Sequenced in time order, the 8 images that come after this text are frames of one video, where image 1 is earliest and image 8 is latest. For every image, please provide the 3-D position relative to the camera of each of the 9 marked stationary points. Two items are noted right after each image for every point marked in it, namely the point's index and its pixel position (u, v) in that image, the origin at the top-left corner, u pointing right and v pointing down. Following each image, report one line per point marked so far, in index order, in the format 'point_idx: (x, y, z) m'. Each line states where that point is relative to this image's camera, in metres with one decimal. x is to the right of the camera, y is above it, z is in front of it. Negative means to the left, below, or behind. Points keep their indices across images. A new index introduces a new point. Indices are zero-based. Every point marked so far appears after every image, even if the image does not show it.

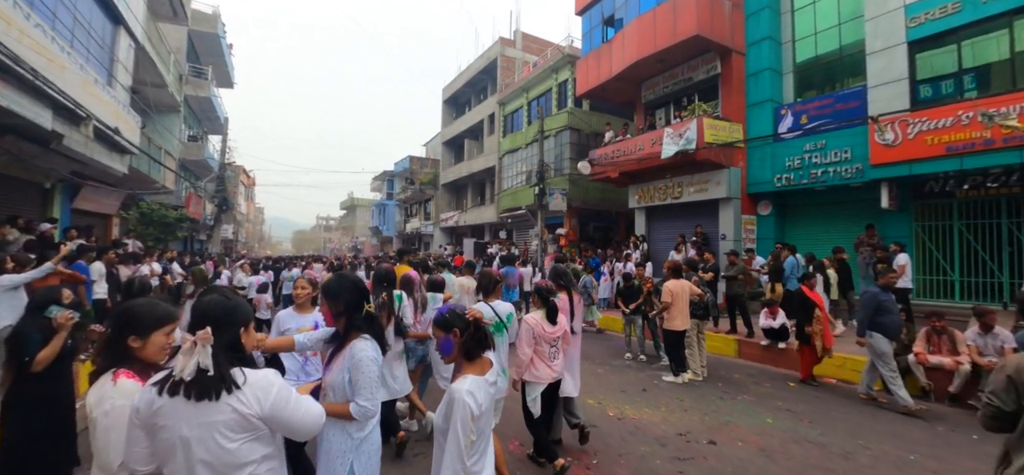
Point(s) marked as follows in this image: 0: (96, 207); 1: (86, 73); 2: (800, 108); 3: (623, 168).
0: (-13.5, +1.0, +13.3) m
1: (-9.4, +3.6, +9.1) m
2: (+8.4, +3.7, +12.0) m
3: (+4.0, +2.5, +14.8) m
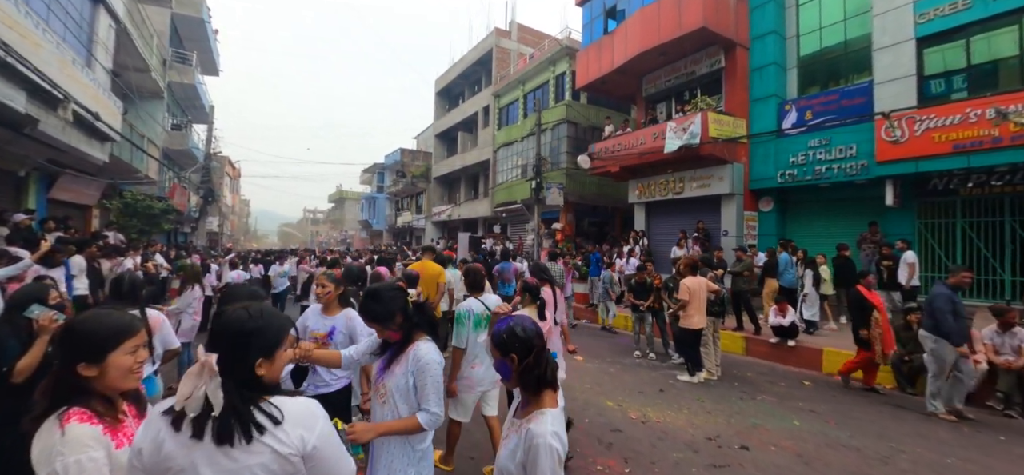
0: (-13.5, +1.3, +12.6) m
1: (-9.3, +3.8, +8.5) m
2: (+8.5, +3.8, +11.9) m
3: (+4.0, +2.7, +14.6) m
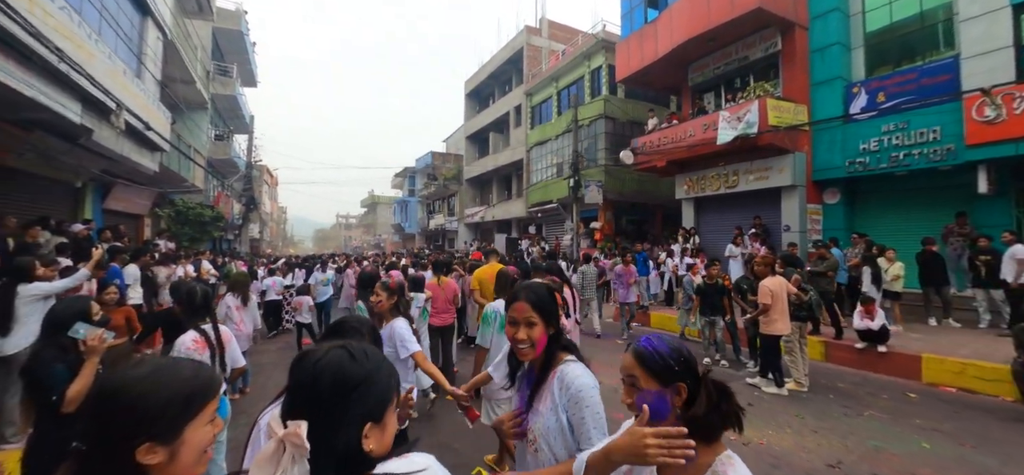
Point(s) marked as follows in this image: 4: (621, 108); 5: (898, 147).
0: (-12.2, +1.0, +13.0) m
1: (-8.3, +3.6, +8.6) m
2: (+9.6, +4.0, +10.9) m
3: (+5.4, +2.8, +13.8) m
4: (+5.1, +6.1, +19.3) m
5: (+9.6, +2.3, +10.3) m
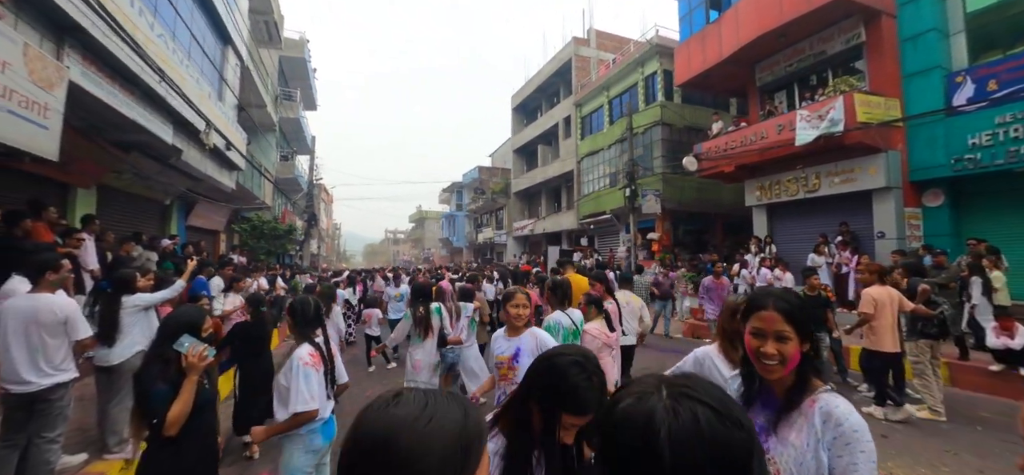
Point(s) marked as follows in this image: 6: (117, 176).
0: (-10.3, +0.5, +13.9) m
1: (-6.9, +3.3, +9.2) m
2: (+11.1, +3.8, +9.7) m
3: (+7.2, +2.4, +13.0) m
4: (+7.5, +5.6, +18.5) m
5: (+11.1, +2.1, +9.0) m
6: (-8.4, +1.3, +8.7) m
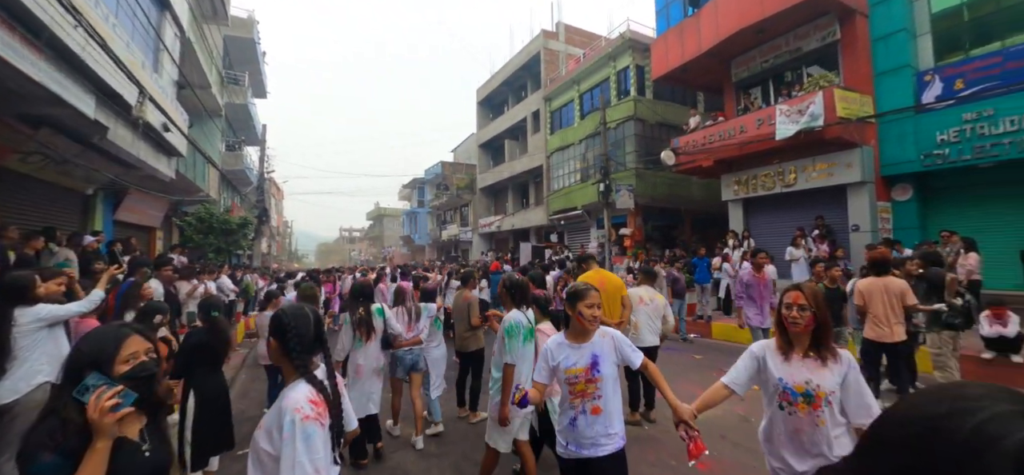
0: (-11.0, +0.6, +12.1) m
1: (-7.2, +3.4, +7.8) m
2: (+10.8, +4.0, +10.0) m
3: (+6.5, +2.6, +13.0) m
4: (+6.2, +5.8, +18.5) m
5: (+10.8, +2.3, +9.4) m
6: (-8.5, +1.4, +7.2) m
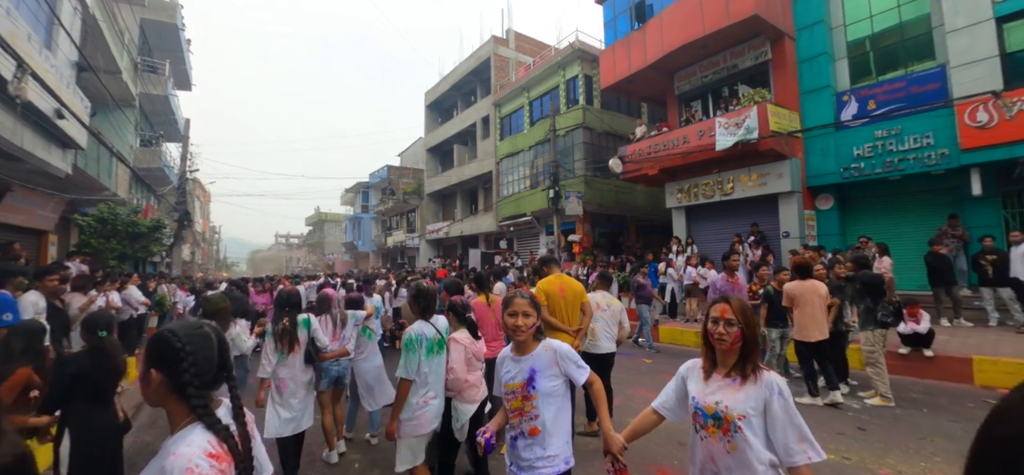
0: (-12.3, +0.5, +10.4) m
1: (-8.0, +3.4, +6.6) m
2: (+9.5, +3.9, +11.1) m
3: (+4.9, +2.4, +13.5) m
4: (+4.0, +5.5, +18.9) m
5: (+9.6, +2.1, +10.5) m
6: (-9.3, +1.3, +5.8) m
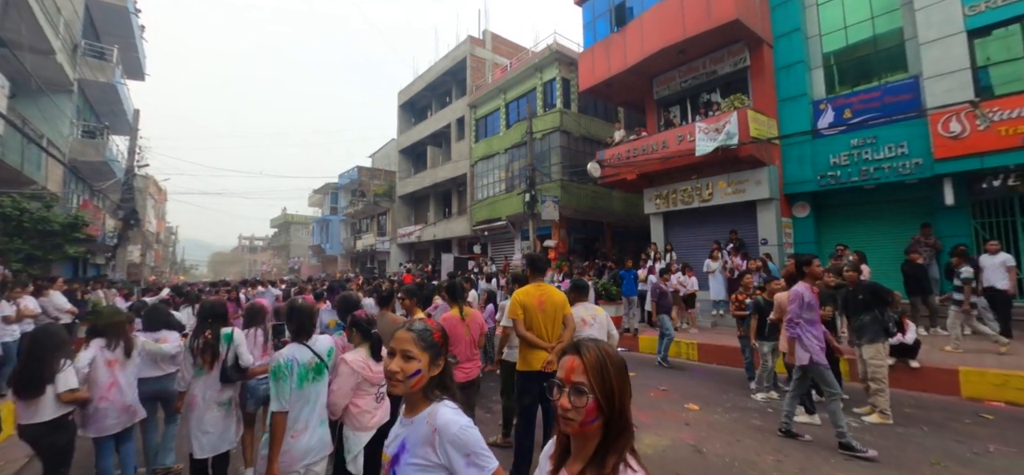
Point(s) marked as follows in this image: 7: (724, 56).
0: (-12.9, +0.5, +9.0) m
1: (-8.3, +3.4, +5.6) m
2: (+8.9, +3.6, +11.1) m
3: (+4.2, +2.2, +13.2) m
4: (+2.9, +5.2, +18.6) m
5: (+9.1, +1.9, +10.5) m
6: (-9.5, +1.4, +4.7) m
7: (+6.5, +5.6, +12.6) m
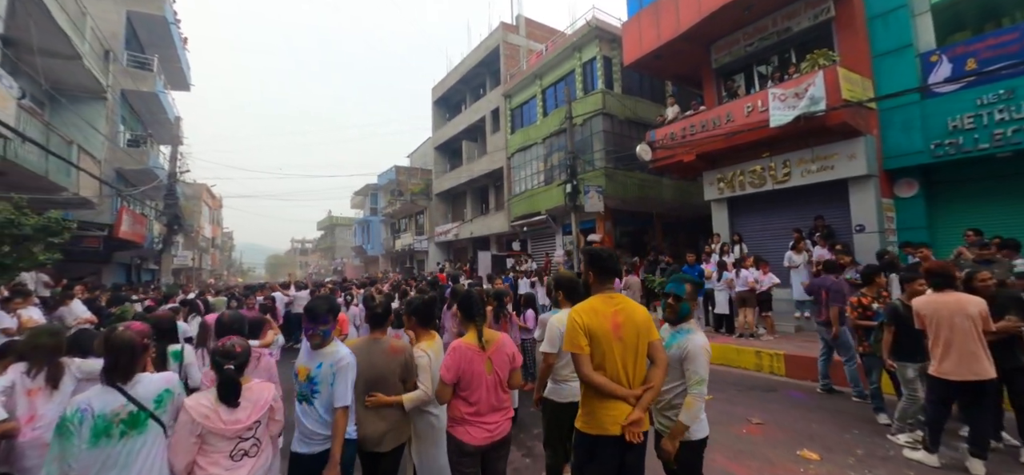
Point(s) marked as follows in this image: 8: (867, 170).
0: (-12.1, +0.3, +9.0) m
1: (-7.9, +3.3, +5.0) m
2: (+9.8, +4.0, +8.9) m
3: (+5.3, +2.5, +11.4) m
4: (+4.4, +5.5, +17.0) m
5: (+9.9, +2.3, +8.3) m
6: (-9.2, +1.2, +4.3) m
7: (+7.4, +5.9, +10.6) m
8: (+8.0, +1.5, +9.3) m
